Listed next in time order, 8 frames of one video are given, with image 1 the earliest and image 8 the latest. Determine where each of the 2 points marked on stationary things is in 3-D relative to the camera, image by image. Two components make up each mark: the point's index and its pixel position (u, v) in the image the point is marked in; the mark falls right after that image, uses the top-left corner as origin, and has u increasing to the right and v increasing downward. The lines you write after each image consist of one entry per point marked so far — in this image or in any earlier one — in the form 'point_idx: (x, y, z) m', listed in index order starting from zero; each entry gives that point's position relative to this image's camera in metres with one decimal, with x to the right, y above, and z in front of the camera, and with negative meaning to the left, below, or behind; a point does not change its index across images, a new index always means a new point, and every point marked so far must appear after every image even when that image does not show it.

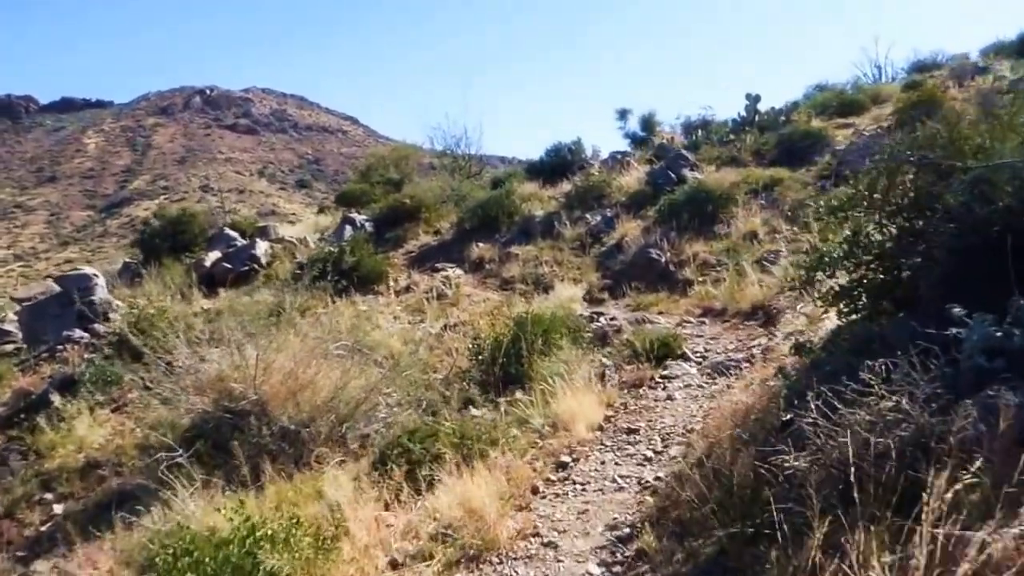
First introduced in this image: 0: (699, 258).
0: (+1.9, +0.3, +12.9) m
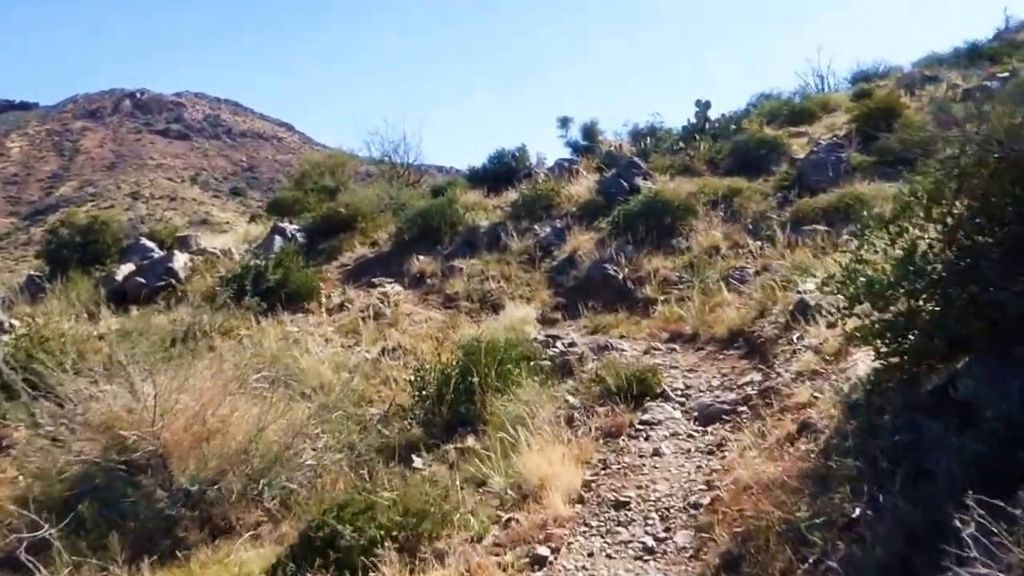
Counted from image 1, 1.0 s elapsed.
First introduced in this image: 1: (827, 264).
0: (+1.4, +0.2, +11.7) m
1: (+2.5, +0.2, +9.8) m
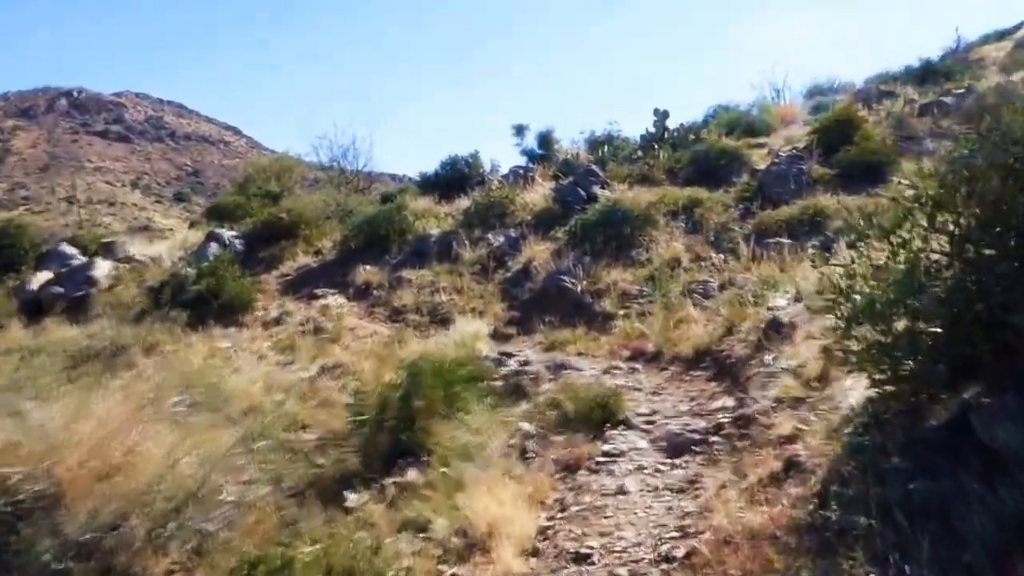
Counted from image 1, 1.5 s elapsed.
0: (+0.9, 0.0, +11.1) m
1: (+2.1, 0.0, +9.2) m
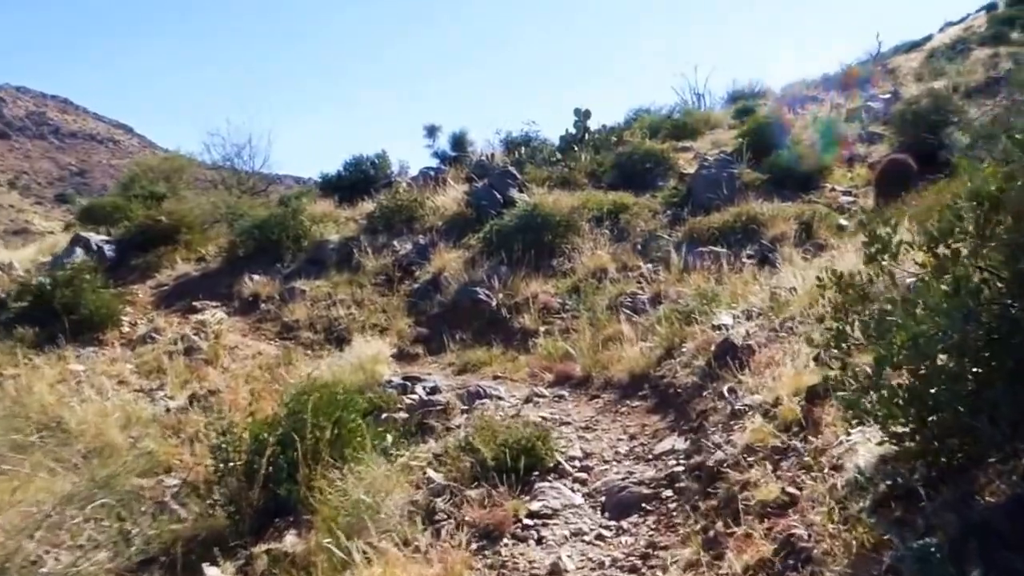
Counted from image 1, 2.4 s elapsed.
0: (+0.2, -0.1, +10.0) m
1: (+1.5, -0.1, +8.1) m
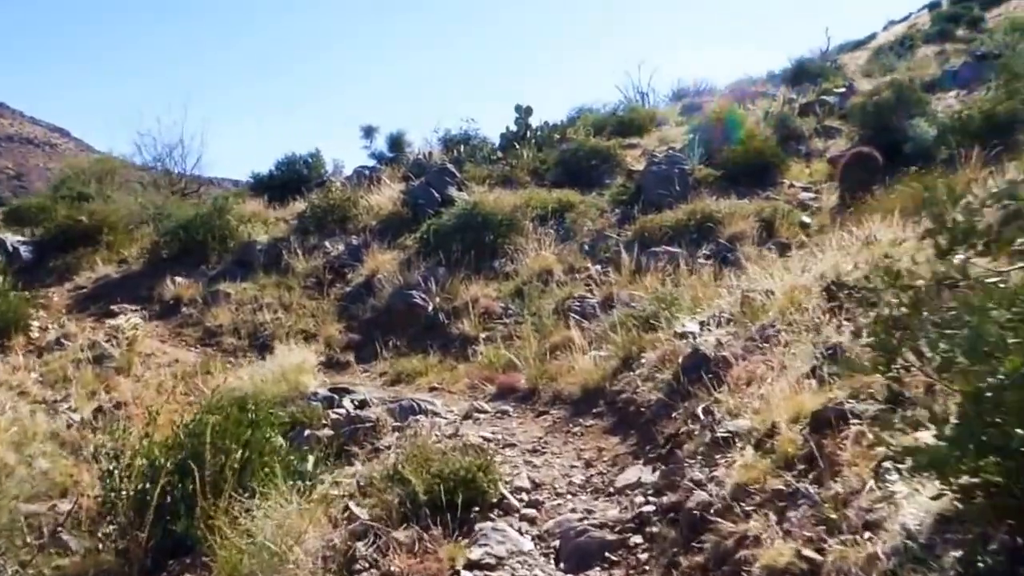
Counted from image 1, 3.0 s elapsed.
0: (-0.2, -0.1, +9.2) m
1: (+1.1, -0.1, +7.4) m
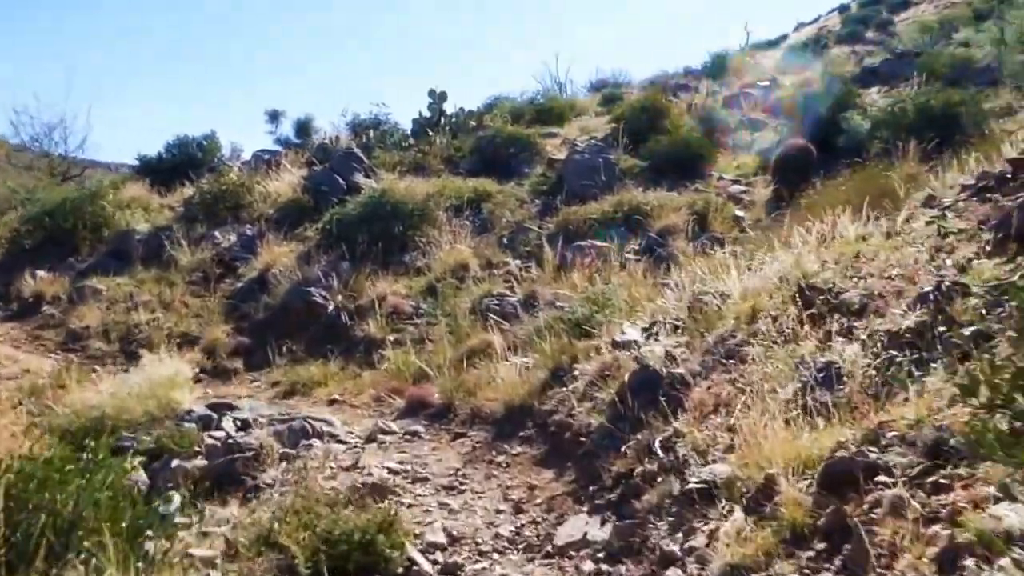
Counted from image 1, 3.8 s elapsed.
0: (-0.8, -0.1, +8.2) m
1: (+0.7, -0.1, +6.5) m
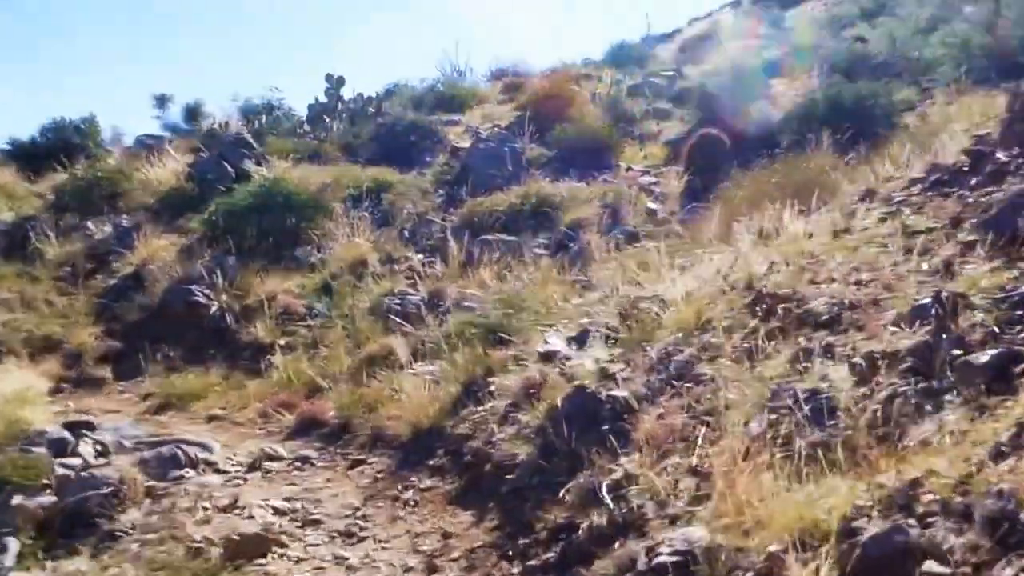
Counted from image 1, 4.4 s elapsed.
0: (-1.4, -0.1, +7.4) m
1: (+0.2, -0.1, +5.8) m
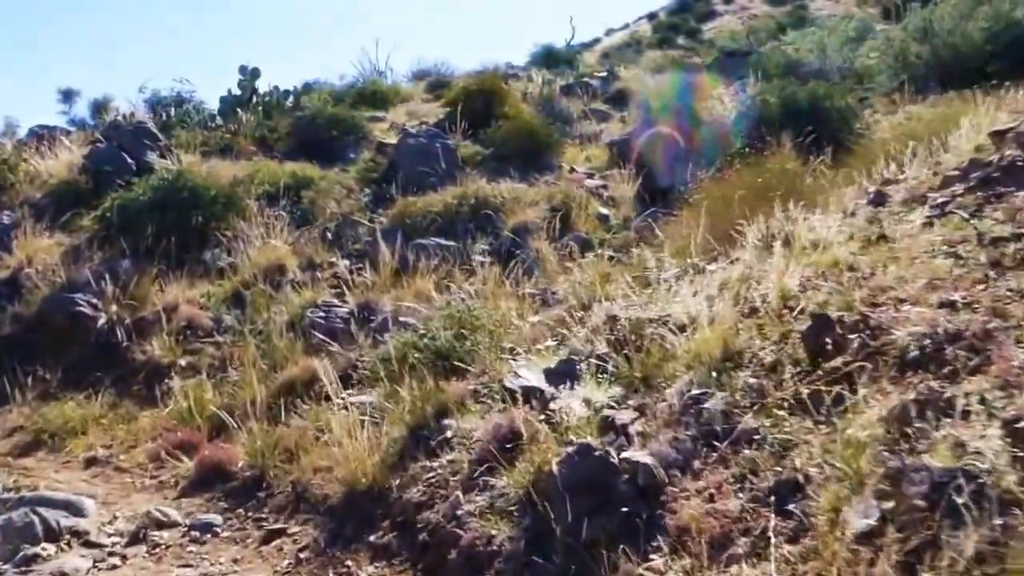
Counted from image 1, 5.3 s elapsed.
0: (-1.7, -0.1, +6.2) m
1: (+0.1, -0.1, +4.8) m
